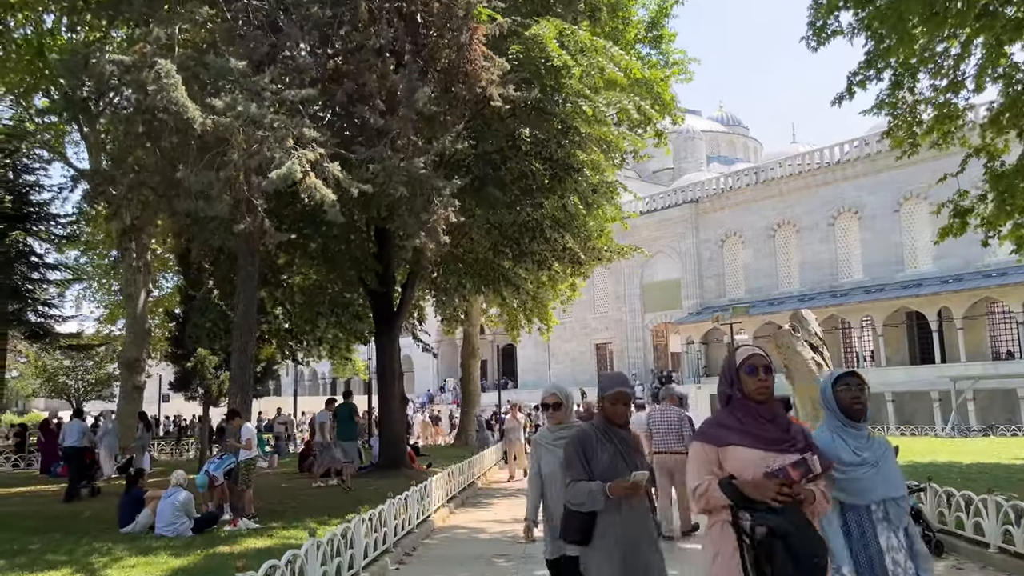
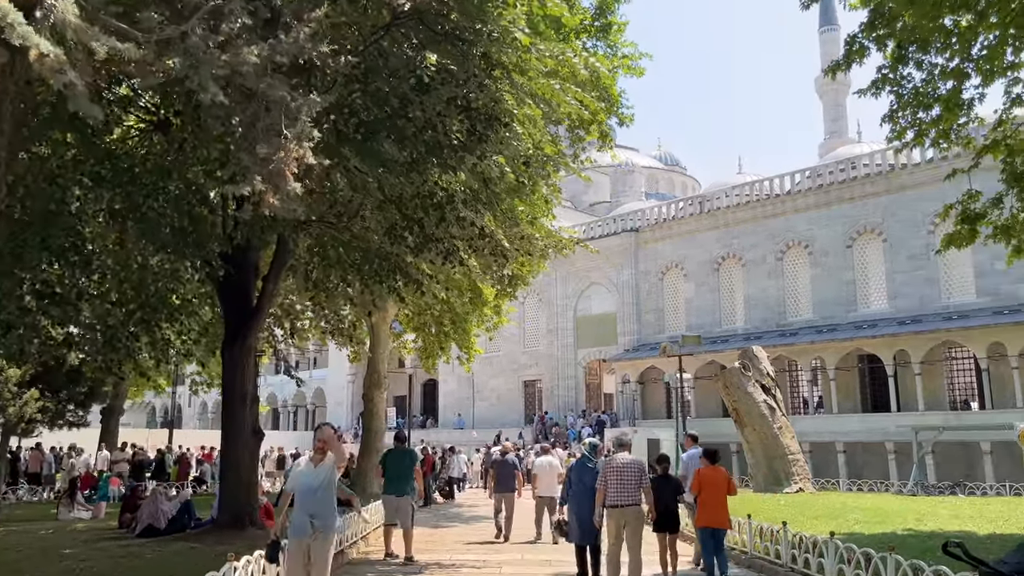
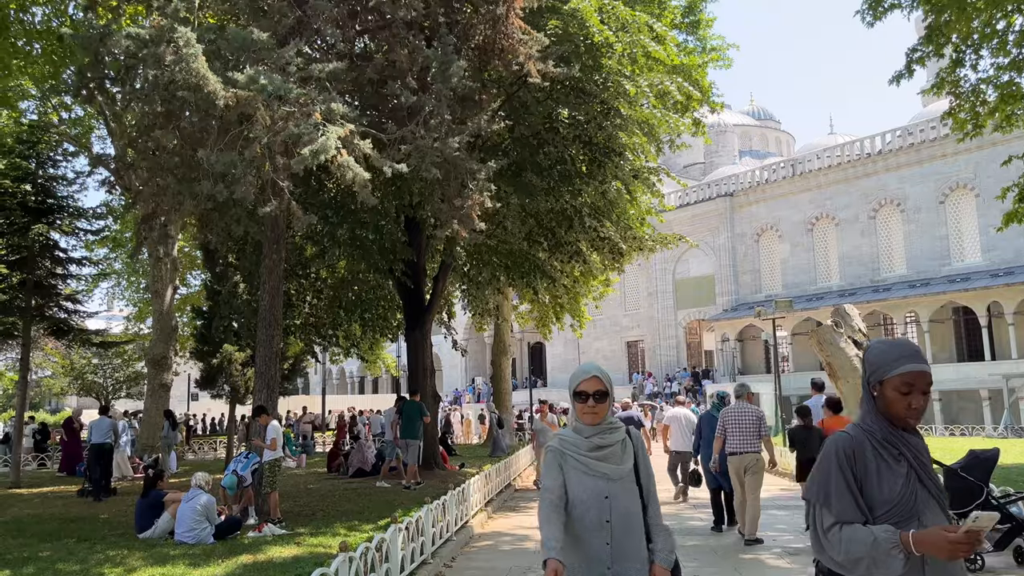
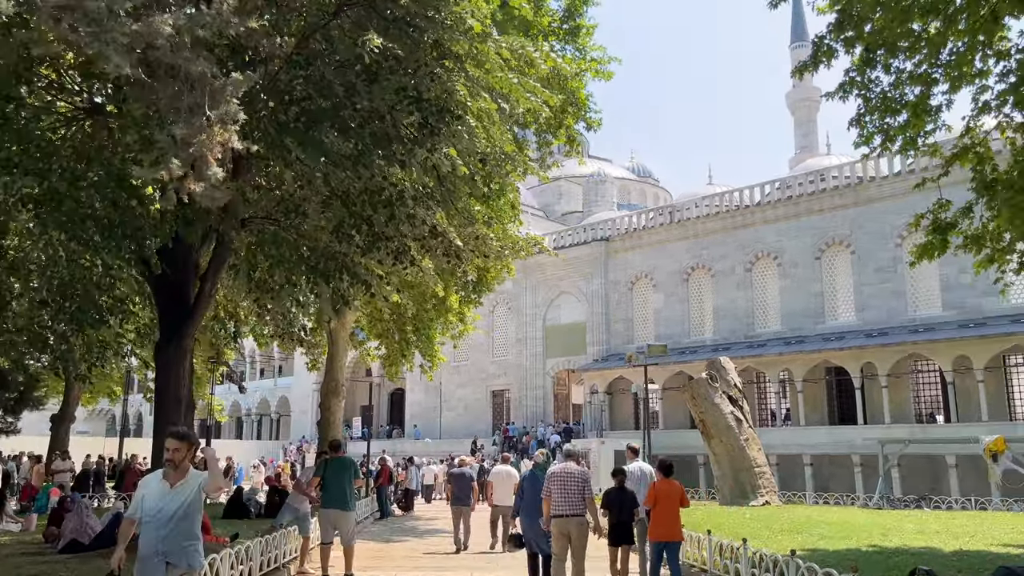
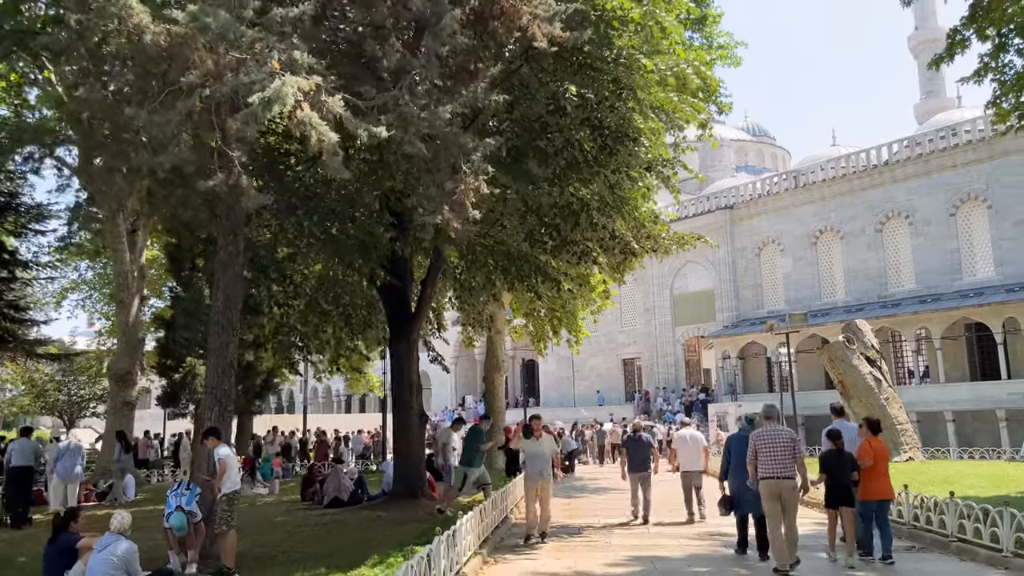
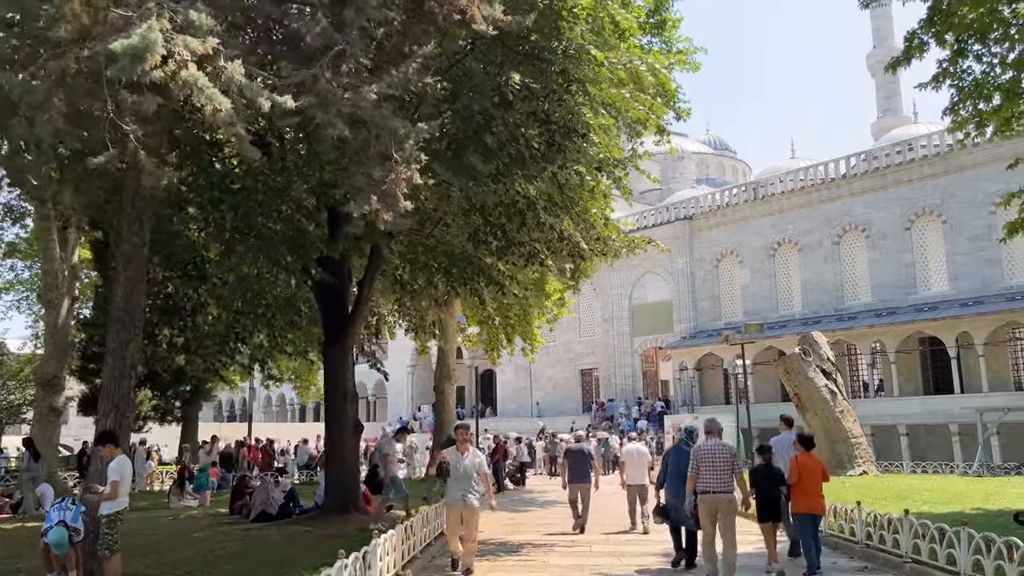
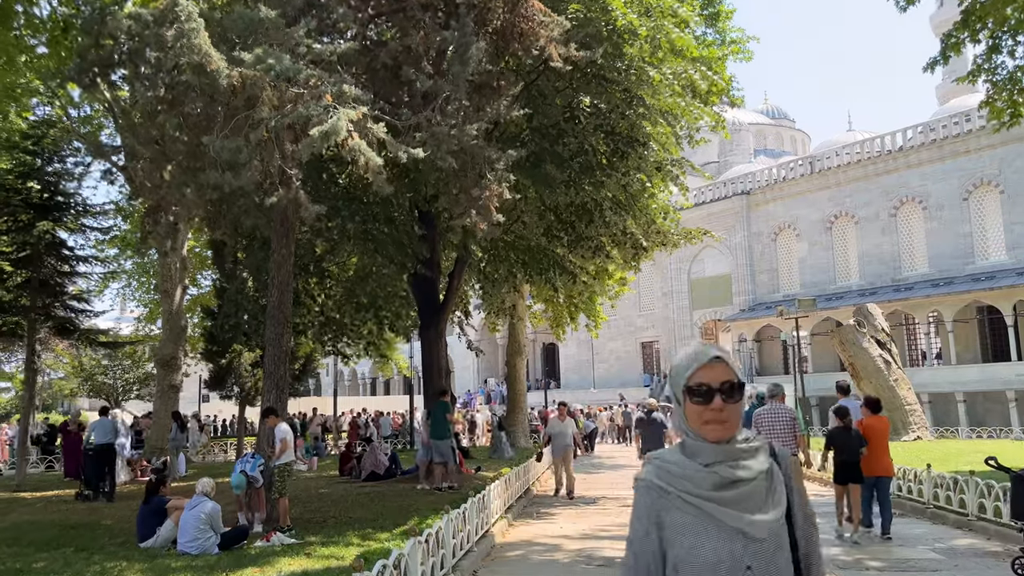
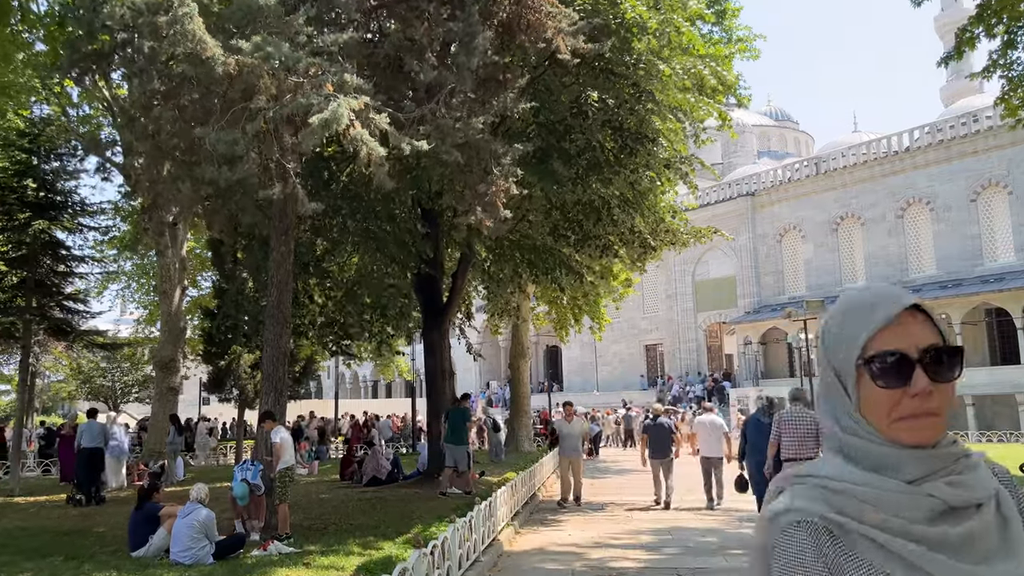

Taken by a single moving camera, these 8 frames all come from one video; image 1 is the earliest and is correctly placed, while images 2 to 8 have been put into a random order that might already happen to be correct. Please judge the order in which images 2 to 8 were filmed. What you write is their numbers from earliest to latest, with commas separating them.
3, 7, 8, 5, 6, 2, 4
